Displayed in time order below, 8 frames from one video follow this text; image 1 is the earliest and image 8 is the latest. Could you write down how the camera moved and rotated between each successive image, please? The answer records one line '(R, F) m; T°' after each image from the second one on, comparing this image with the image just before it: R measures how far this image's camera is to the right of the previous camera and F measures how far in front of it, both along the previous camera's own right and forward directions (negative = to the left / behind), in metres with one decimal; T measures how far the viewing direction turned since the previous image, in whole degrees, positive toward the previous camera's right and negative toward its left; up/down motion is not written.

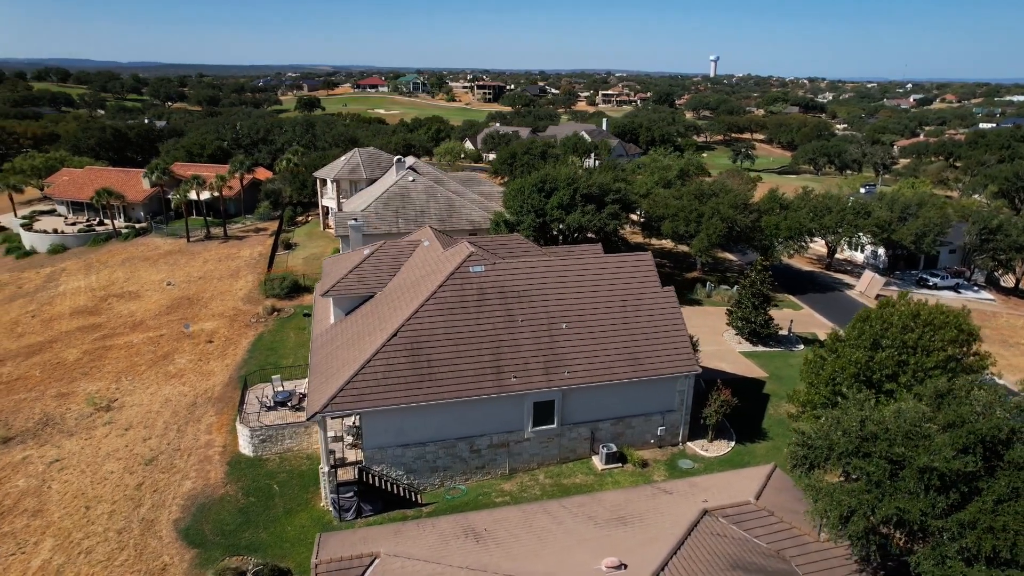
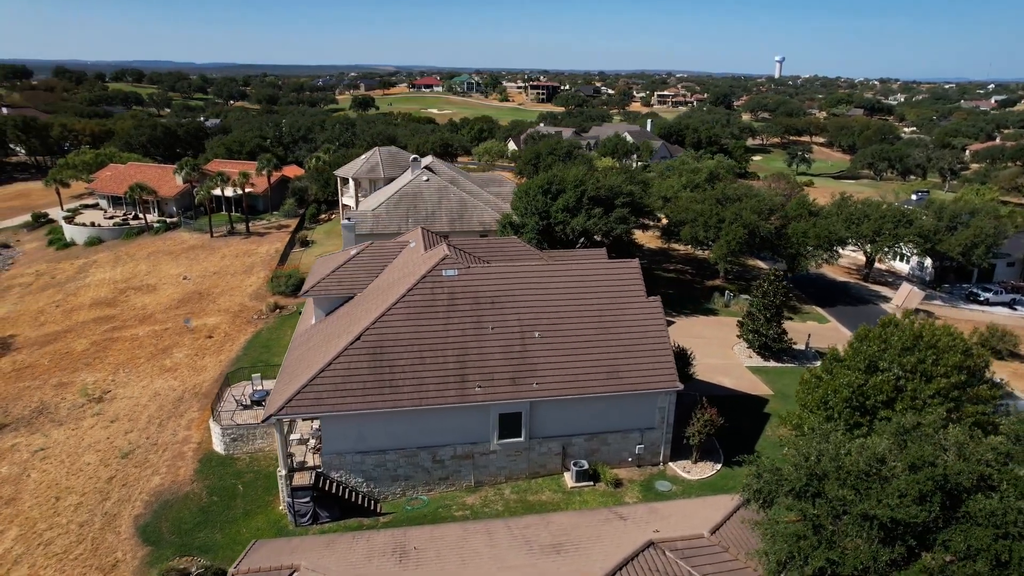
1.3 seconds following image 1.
(+2.5, +0.9) m; -5°
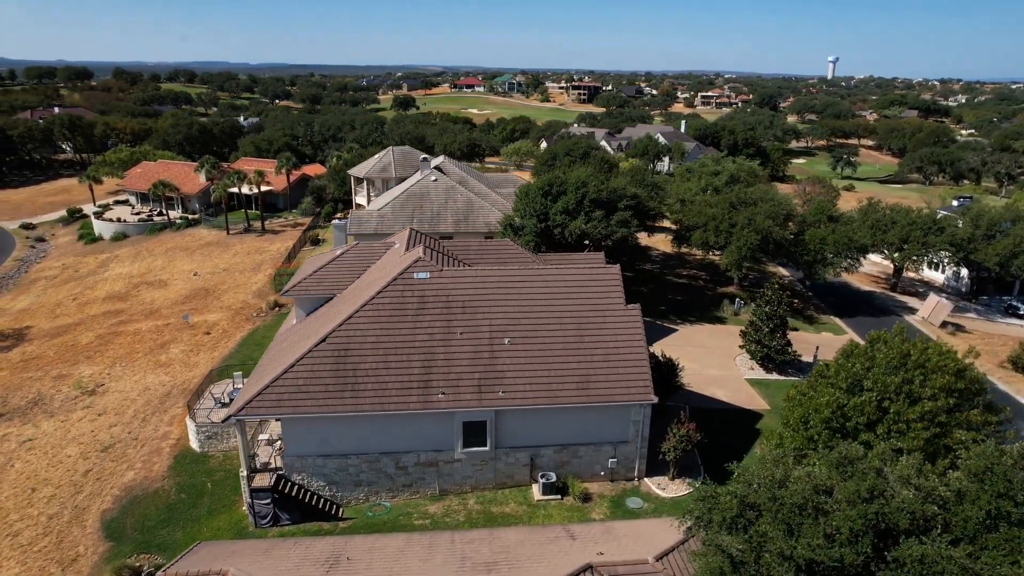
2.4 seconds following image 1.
(+2.1, +0.6) m; -4°
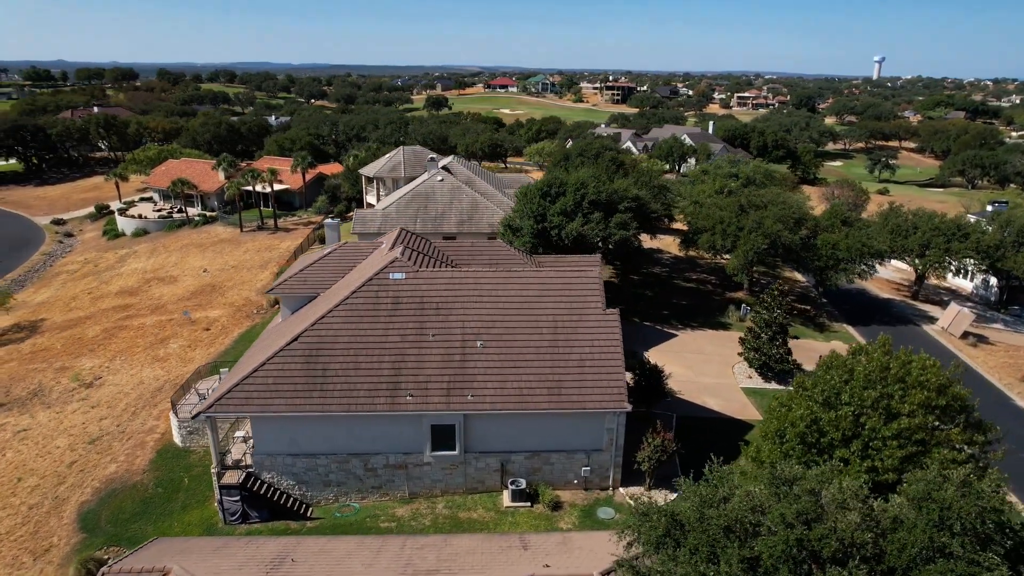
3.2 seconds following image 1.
(+1.8, +0.4) m; -3°
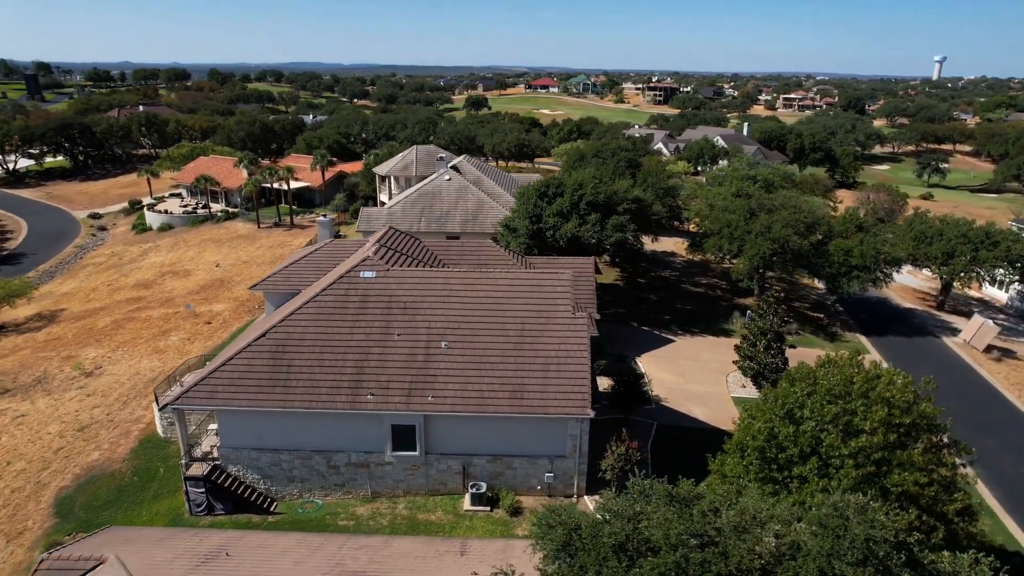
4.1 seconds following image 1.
(+2.2, +0.3) m; -4°
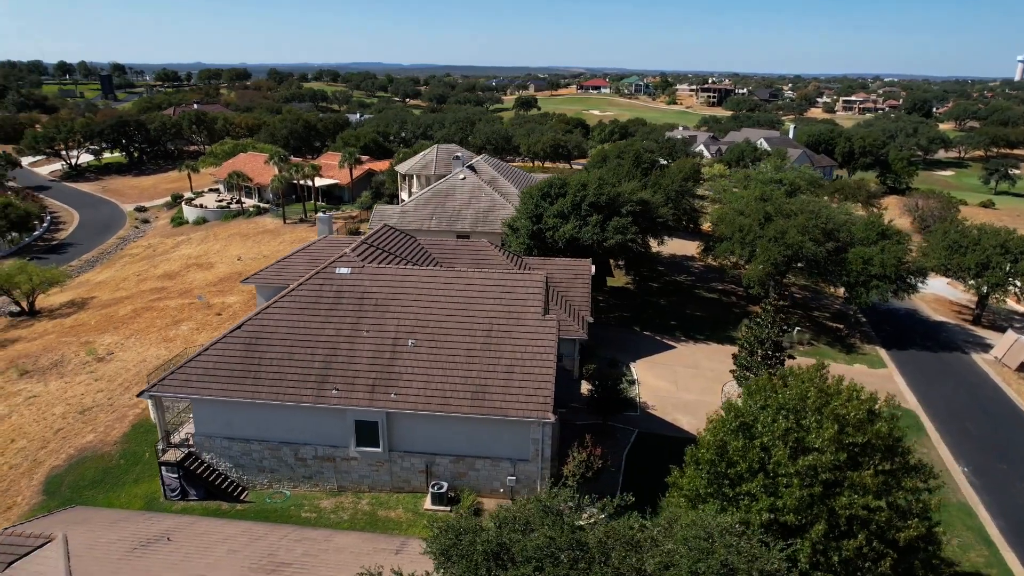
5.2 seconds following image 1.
(+2.4, +0.3) m; -4°
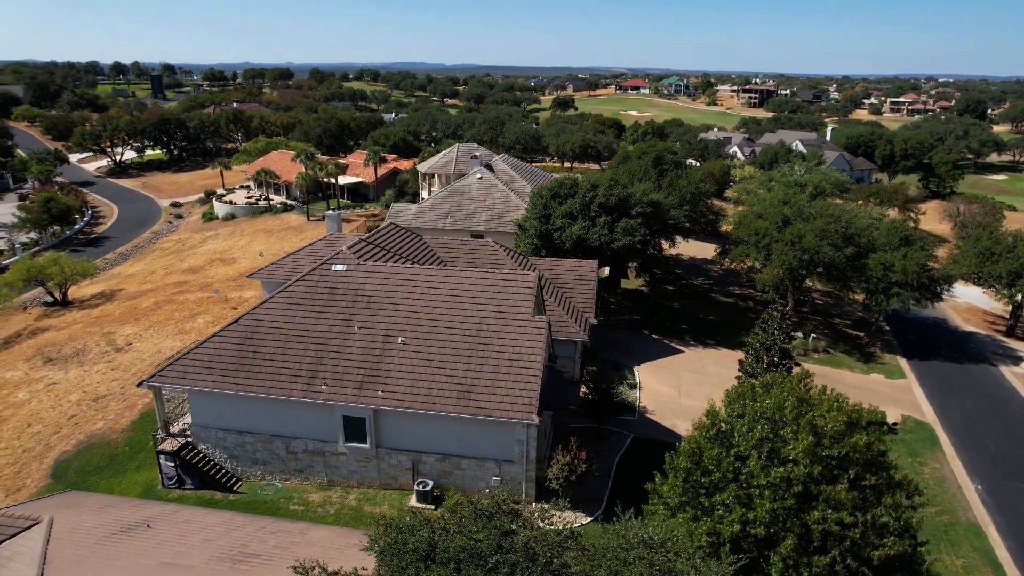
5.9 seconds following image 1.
(+1.4, +0.1) m; -3°
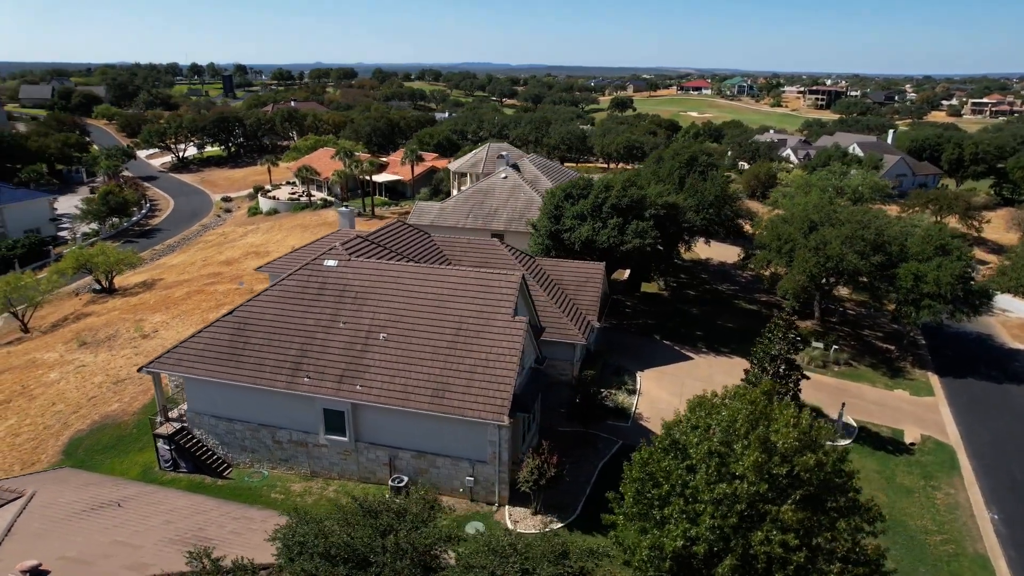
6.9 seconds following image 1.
(+2.2, +0.2) m; -5°
